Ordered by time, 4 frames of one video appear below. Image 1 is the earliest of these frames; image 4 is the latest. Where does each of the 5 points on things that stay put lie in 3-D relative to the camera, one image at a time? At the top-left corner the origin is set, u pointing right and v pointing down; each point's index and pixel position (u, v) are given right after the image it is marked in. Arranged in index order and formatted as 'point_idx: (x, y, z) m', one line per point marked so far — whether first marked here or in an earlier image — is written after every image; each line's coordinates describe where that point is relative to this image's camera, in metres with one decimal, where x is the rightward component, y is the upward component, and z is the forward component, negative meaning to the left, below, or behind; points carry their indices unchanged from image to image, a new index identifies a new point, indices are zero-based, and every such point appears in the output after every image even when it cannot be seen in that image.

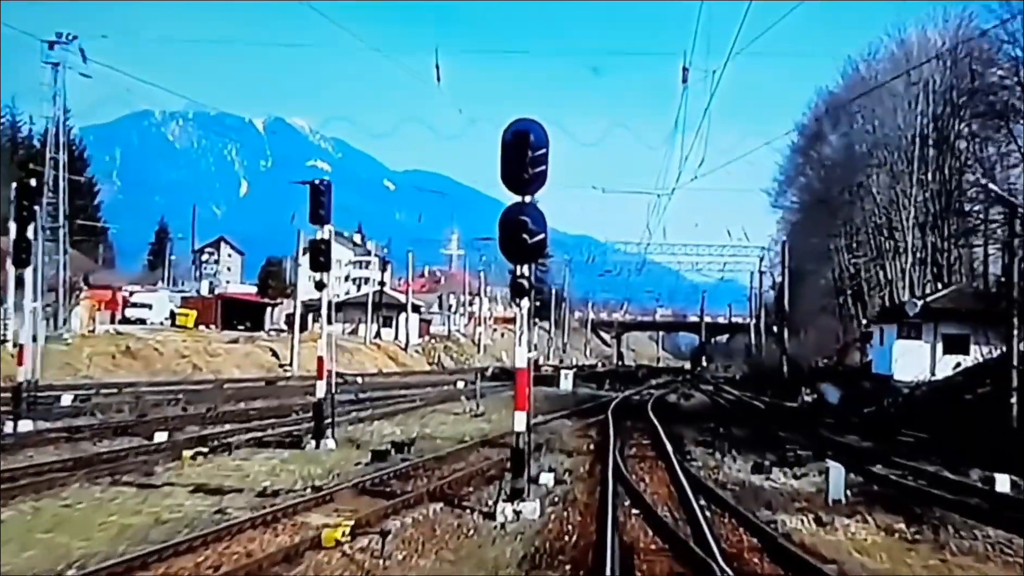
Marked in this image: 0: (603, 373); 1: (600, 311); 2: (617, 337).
0: (+0.4, -0.4, +8.0) m
1: (+0.4, -0.1, +7.8) m
2: (+0.5, -0.2, +8.0) m
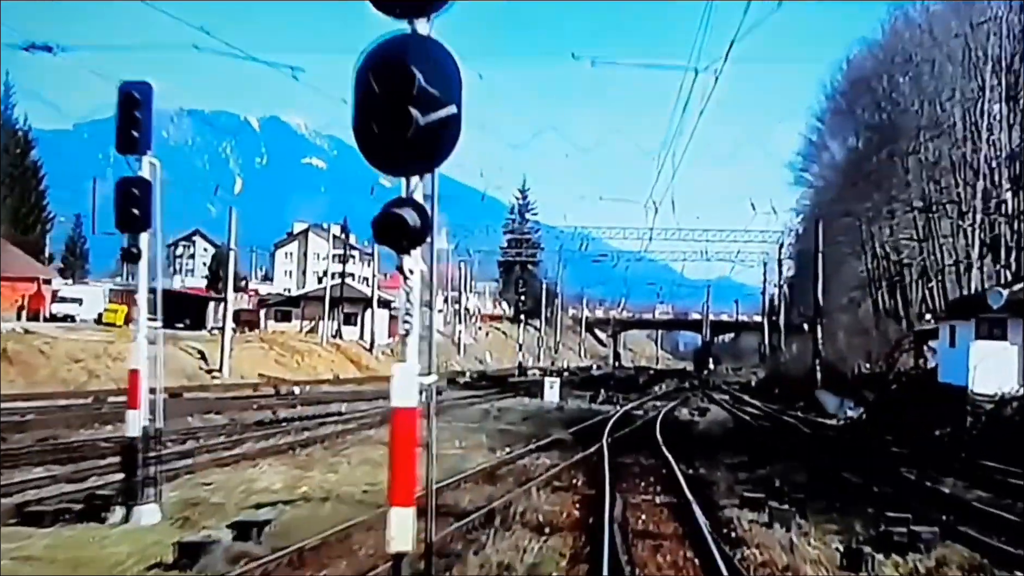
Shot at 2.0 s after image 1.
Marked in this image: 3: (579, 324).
0: (+0.3, -0.4, +6.9) m
1: (+0.3, -0.1, +6.8) m
2: (+0.4, -0.2, +6.9) m
3: (+0.3, -0.1, +7.1) m
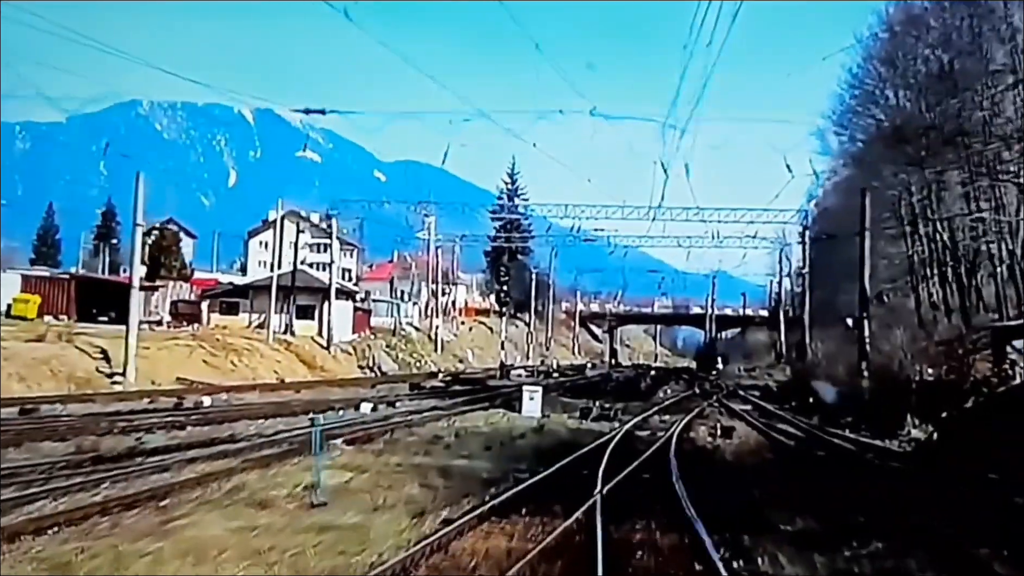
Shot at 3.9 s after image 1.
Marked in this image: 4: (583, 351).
0: (+0.2, -0.3, +5.9) m
1: (+0.3, 0.0, +5.8) m
2: (+0.3, -0.2, +5.9) m
3: (+0.2, -0.1, +6.1) m
4: (+0.3, -0.2, +6.1) m
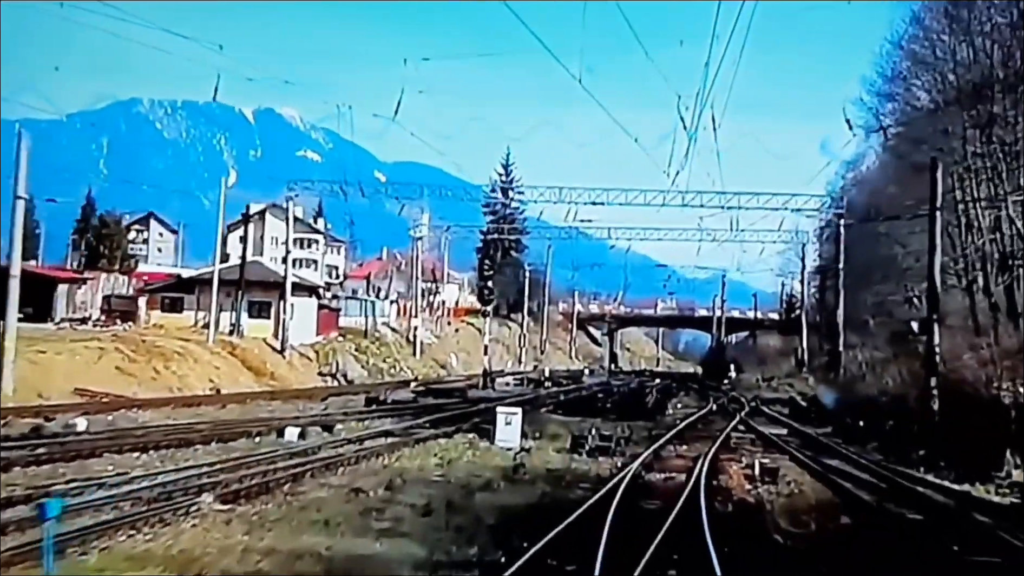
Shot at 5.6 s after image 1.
0: (+0.2, -0.3, +5.1) m
1: (+0.2, 0.0, +4.9) m
2: (+0.3, -0.1, +5.1) m
3: (+0.2, -0.1, +5.2) m
4: (+0.2, -0.2, +5.3) m
